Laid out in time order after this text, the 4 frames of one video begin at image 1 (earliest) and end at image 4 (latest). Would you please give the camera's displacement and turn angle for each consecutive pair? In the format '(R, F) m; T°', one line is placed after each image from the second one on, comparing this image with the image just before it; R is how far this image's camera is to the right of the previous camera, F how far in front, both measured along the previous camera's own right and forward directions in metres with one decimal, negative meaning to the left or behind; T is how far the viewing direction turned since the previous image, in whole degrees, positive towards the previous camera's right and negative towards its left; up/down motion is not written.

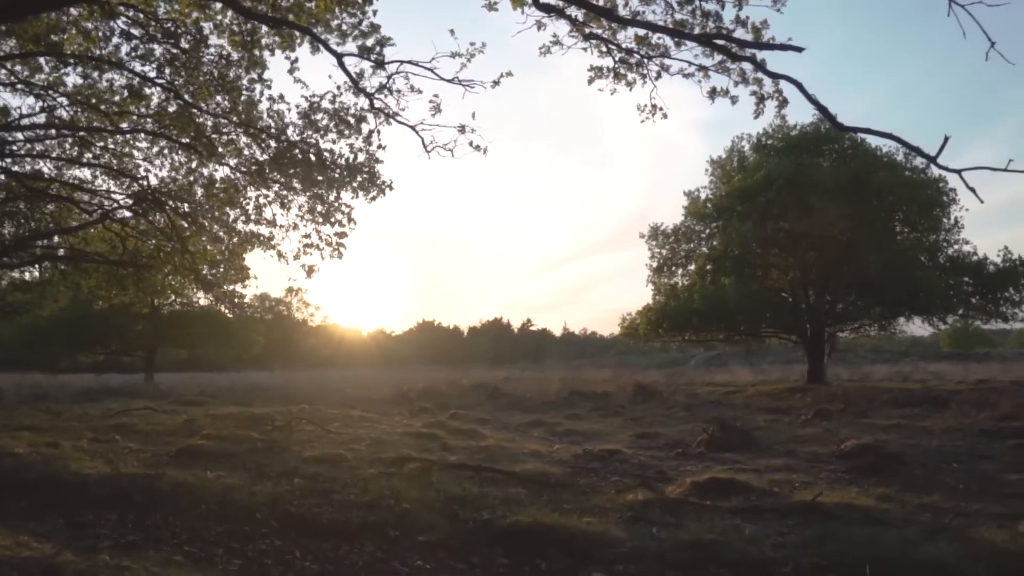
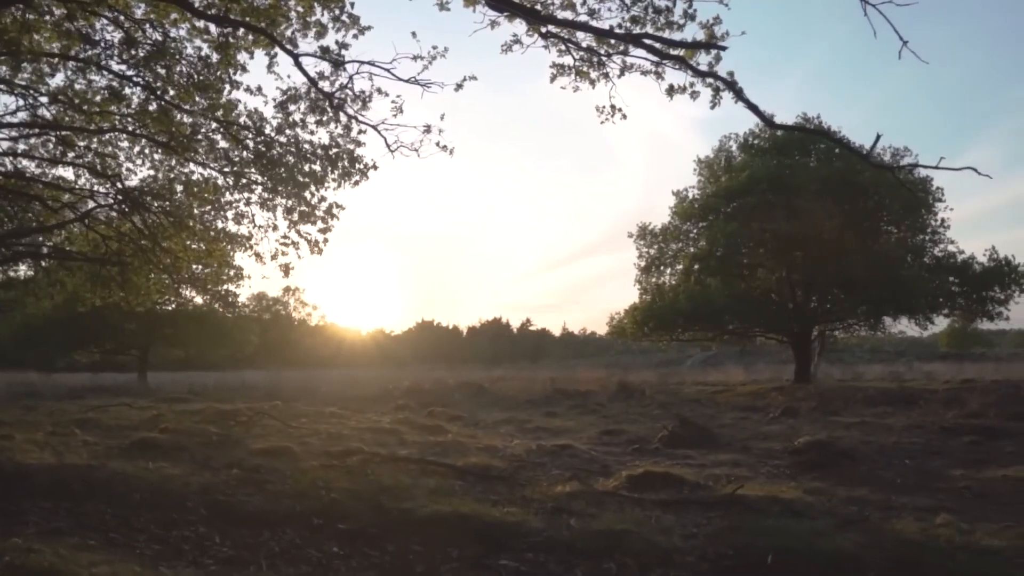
(+0.8, -0.2) m; -1°
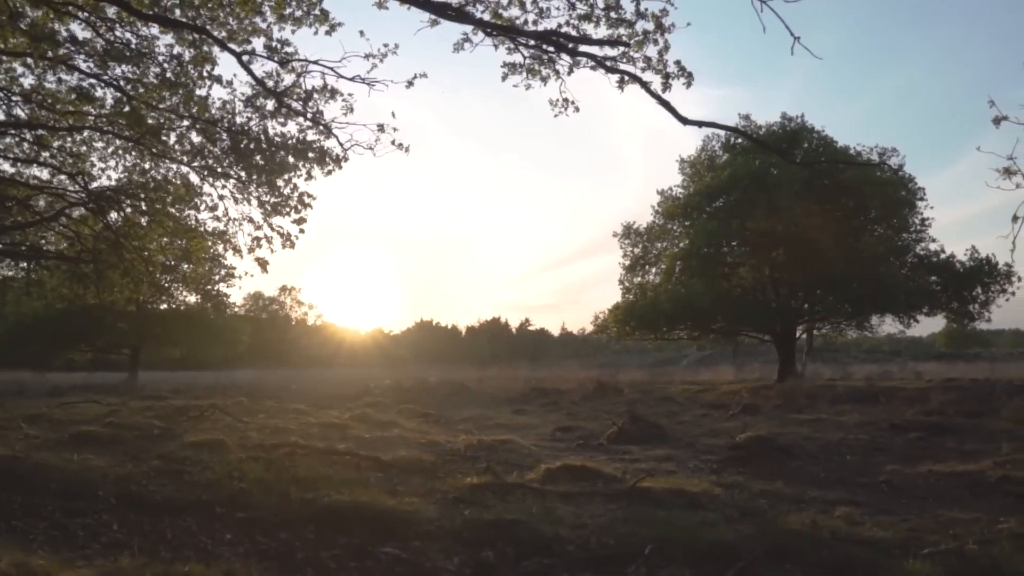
(+1.1, -0.1) m; -1°
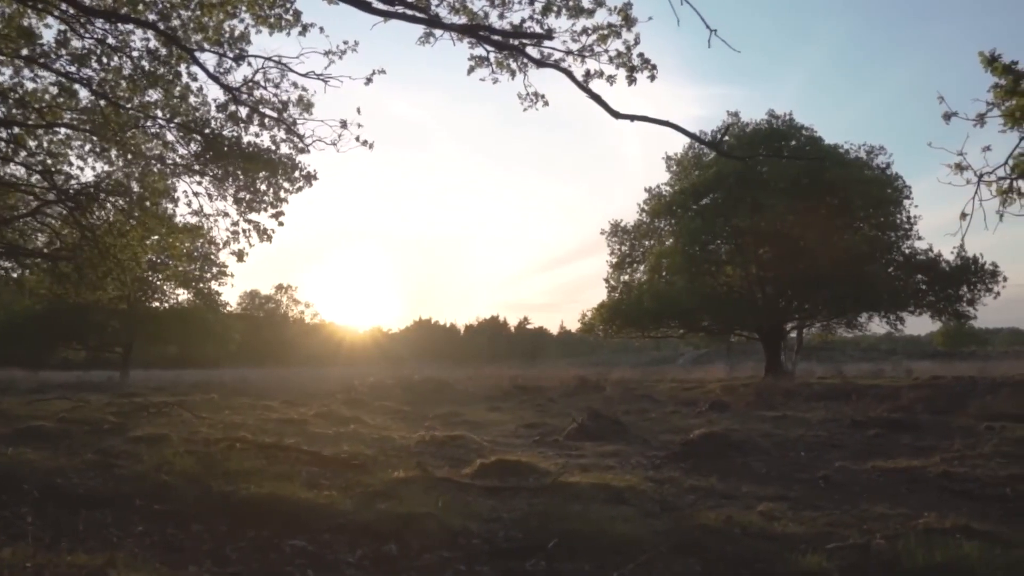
(+0.9, 0.0) m; -1°
